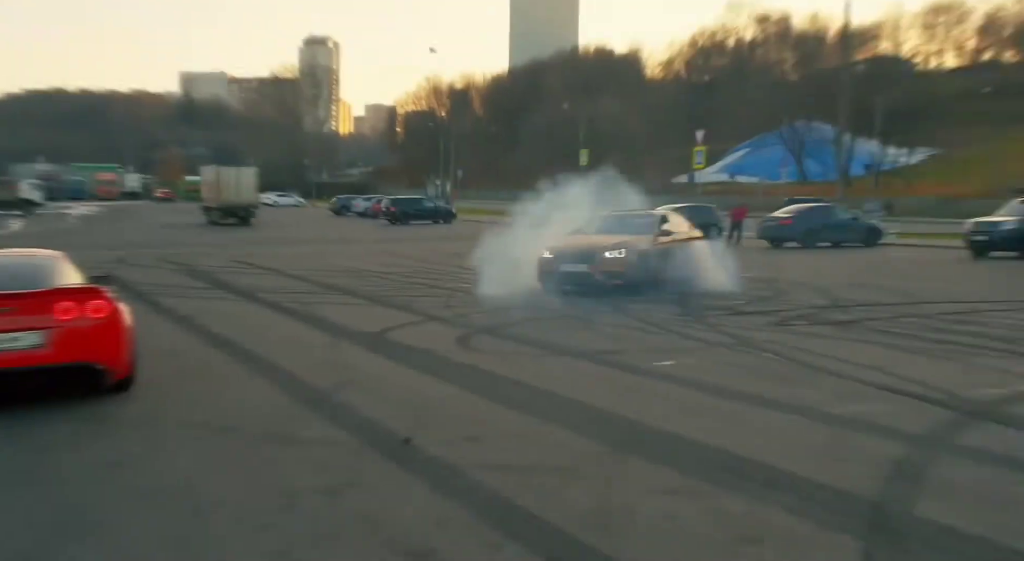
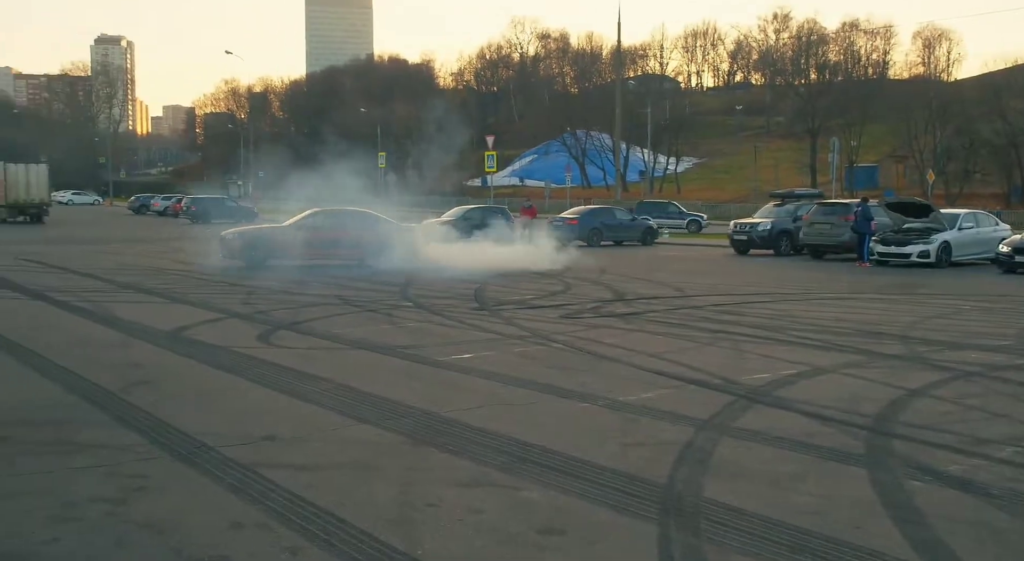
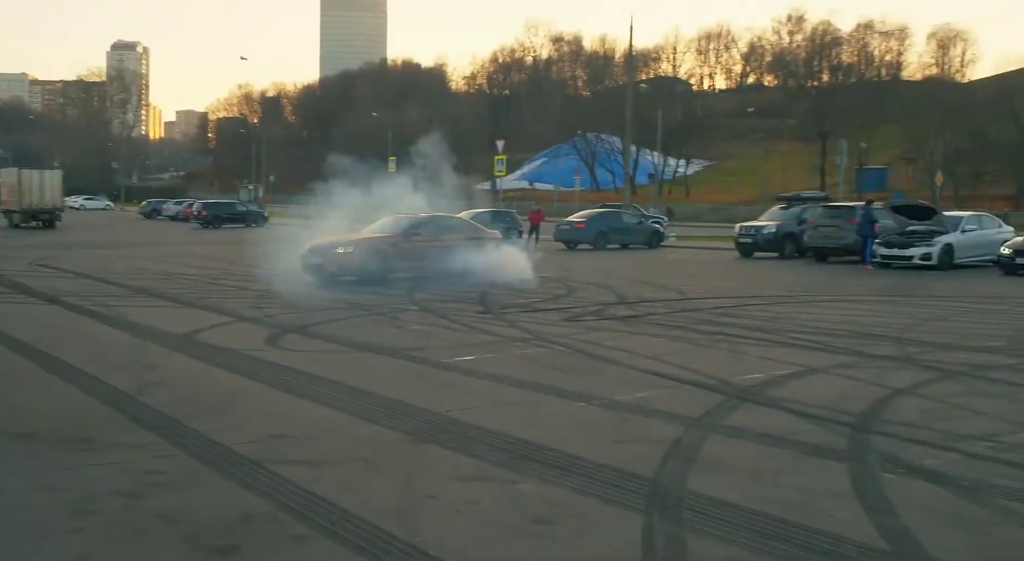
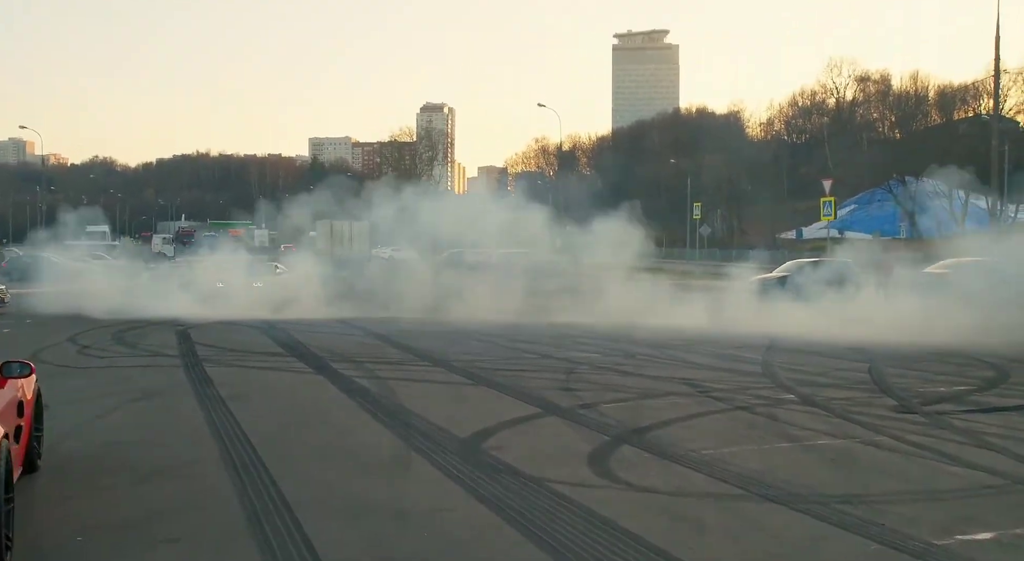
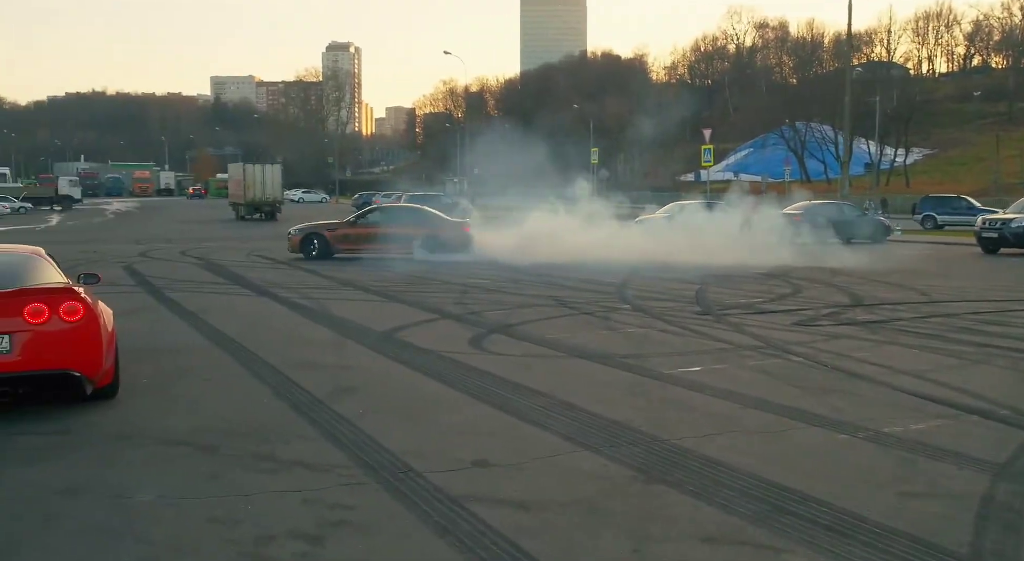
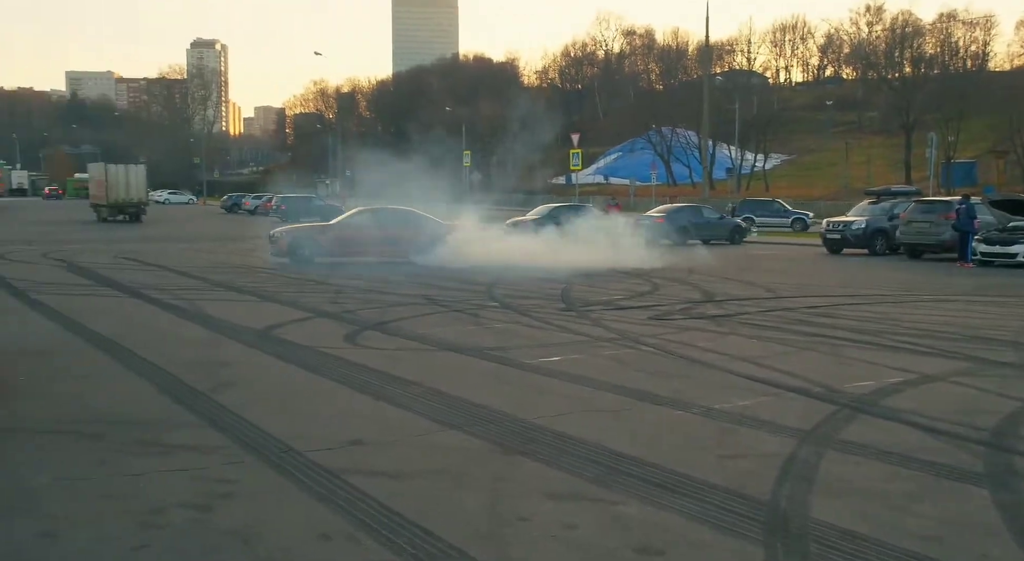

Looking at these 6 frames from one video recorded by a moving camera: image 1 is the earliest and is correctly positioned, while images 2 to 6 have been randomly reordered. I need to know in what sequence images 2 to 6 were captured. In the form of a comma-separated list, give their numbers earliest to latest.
3, 2, 6, 5, 4
